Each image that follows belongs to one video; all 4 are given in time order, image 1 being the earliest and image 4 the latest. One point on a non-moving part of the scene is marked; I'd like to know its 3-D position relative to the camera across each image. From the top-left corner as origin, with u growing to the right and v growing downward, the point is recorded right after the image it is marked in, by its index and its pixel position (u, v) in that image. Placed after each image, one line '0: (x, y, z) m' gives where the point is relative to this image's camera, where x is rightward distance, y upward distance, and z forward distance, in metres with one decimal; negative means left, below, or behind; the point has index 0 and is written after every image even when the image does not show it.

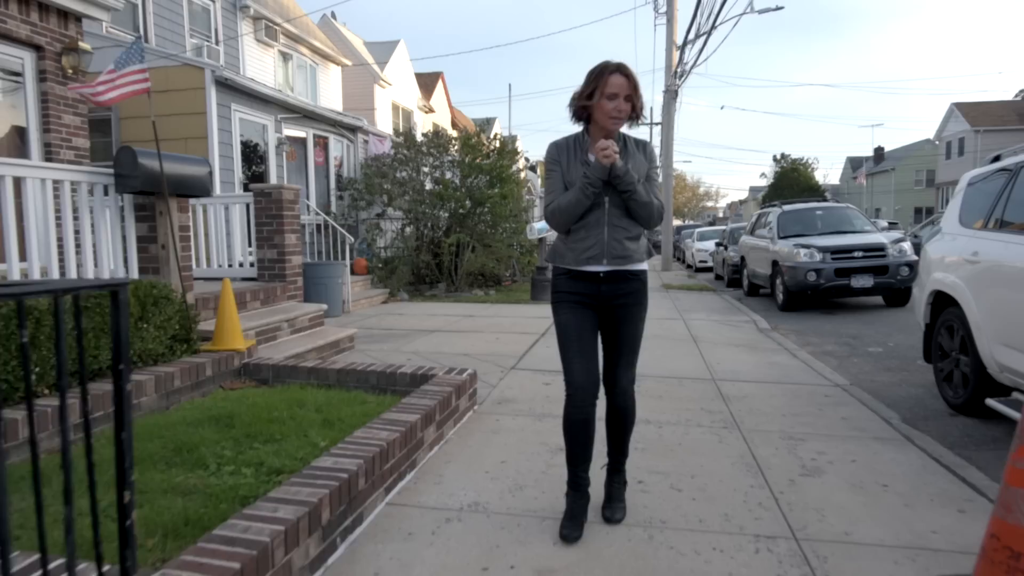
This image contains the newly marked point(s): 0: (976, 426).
0: (+3.4, -1.0, +4.8) m
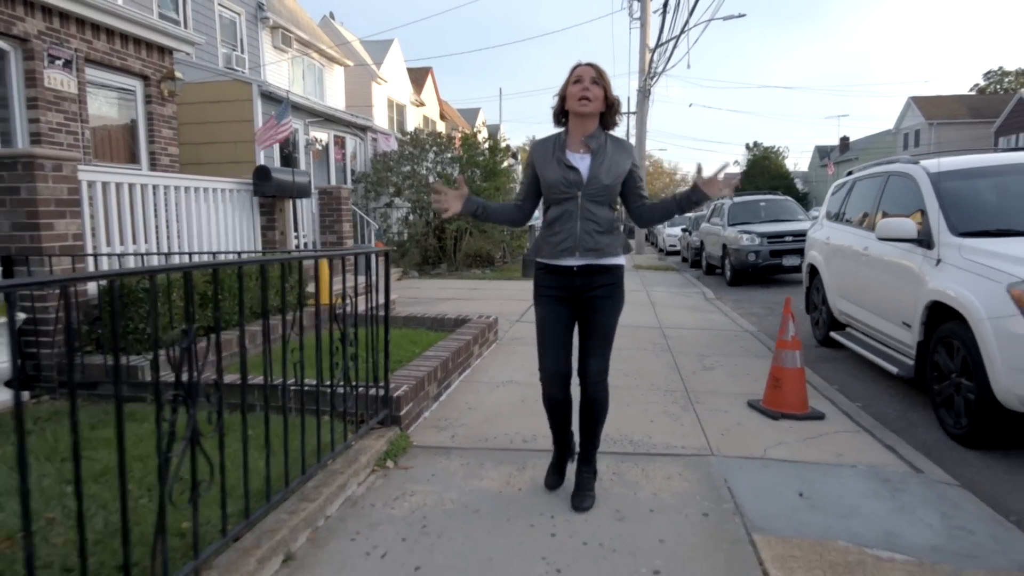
0: (+3.5, -0.7, +7.3) m
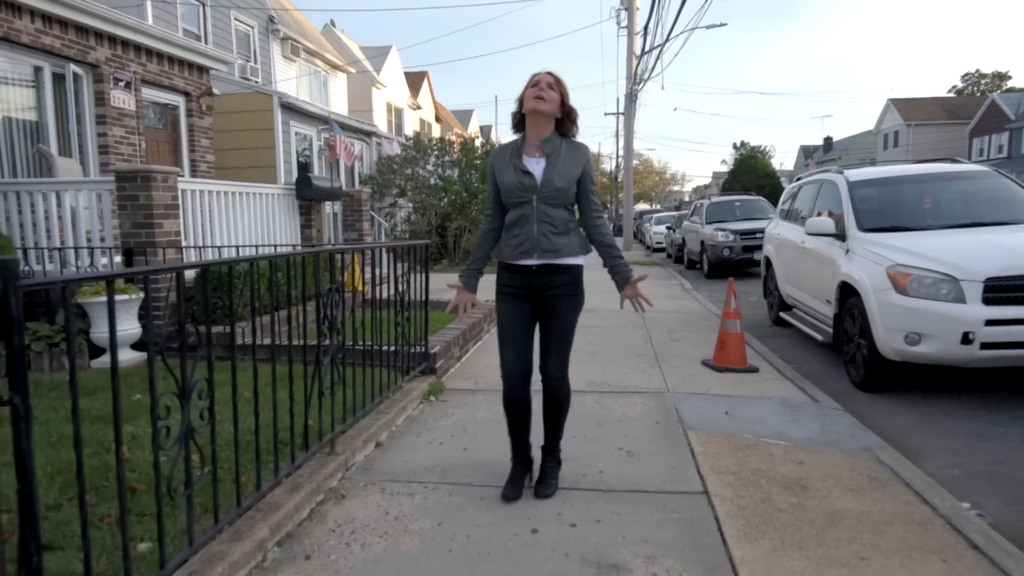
0: (+3.6, -0.6, +8.8) m
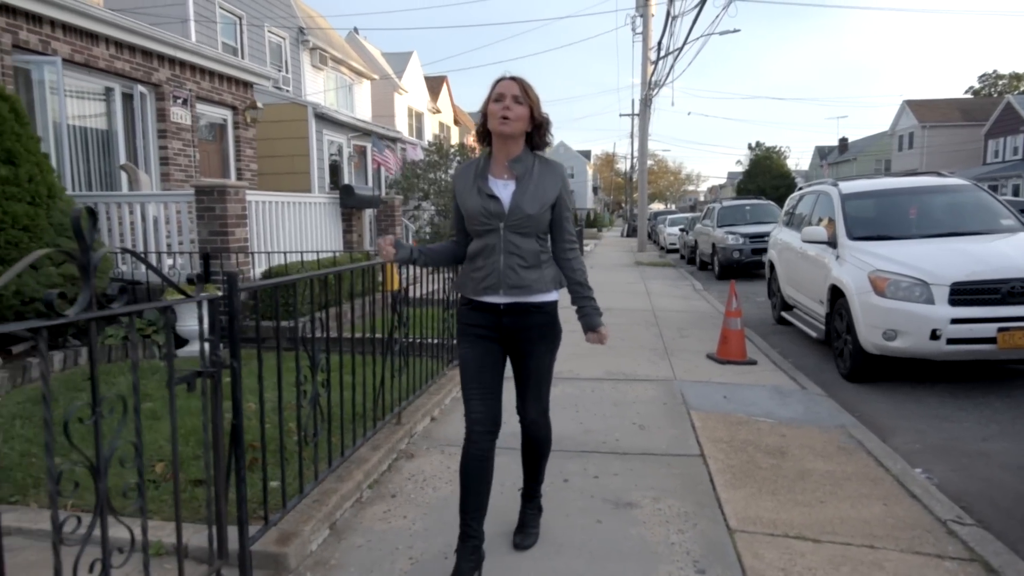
0: (+3.9, -0.6, +9.5) m
